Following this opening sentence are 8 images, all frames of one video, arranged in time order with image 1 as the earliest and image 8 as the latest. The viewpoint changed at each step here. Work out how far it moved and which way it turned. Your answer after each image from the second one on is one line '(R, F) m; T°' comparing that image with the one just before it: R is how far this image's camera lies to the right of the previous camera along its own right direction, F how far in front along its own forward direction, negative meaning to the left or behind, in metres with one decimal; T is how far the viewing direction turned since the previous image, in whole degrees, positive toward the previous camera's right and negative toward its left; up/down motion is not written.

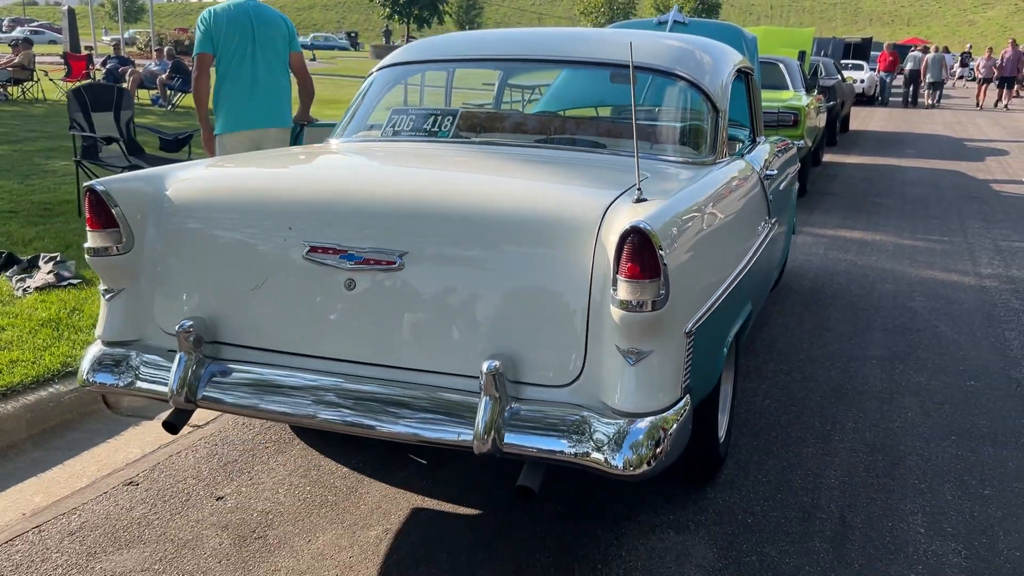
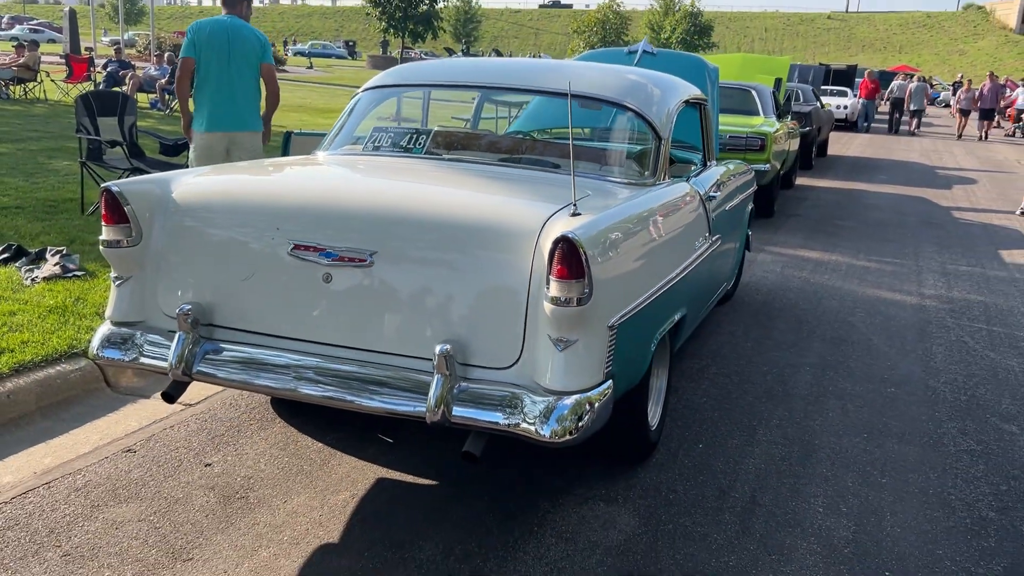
(+0.1, -0.4) m; +1°
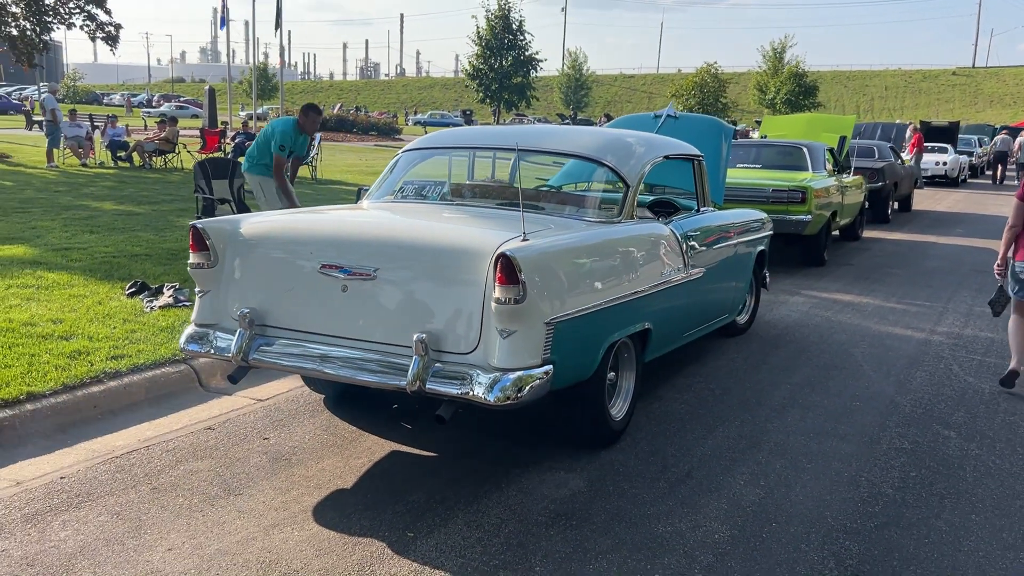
(+0.6, -0.9) m; -7°
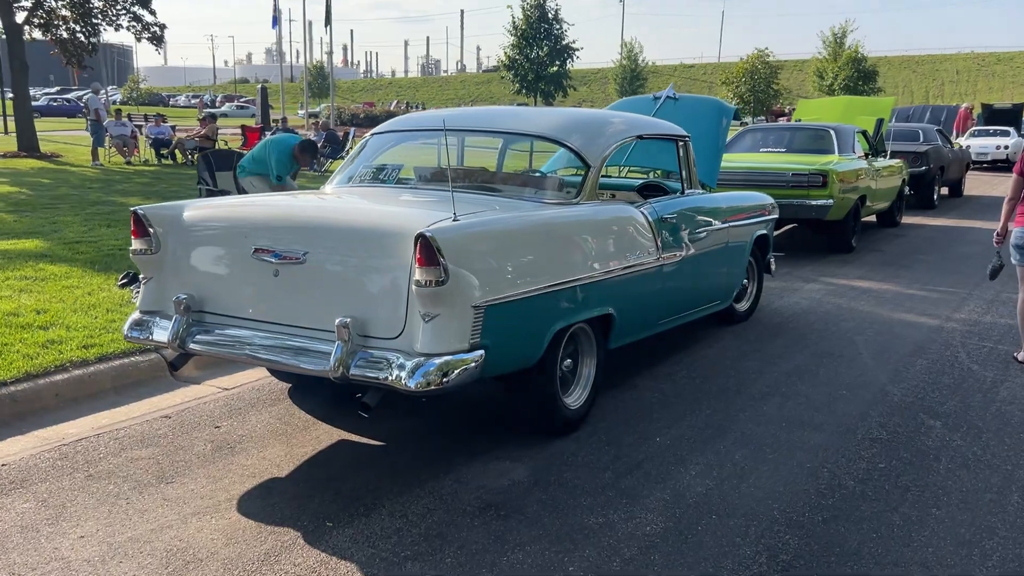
(+0.5, +0.2) m; -4°
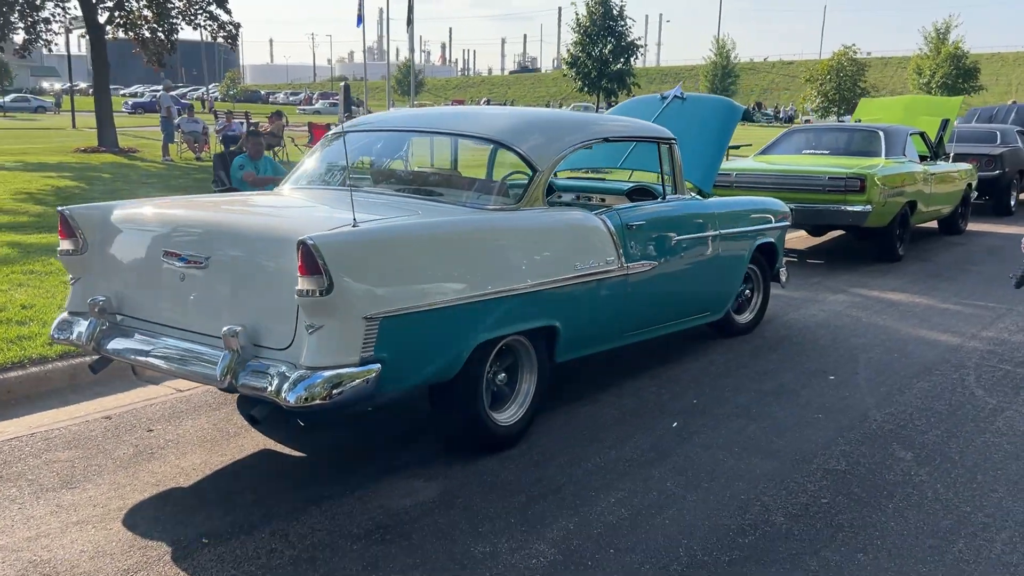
(+0.7, +0.2) m; -6°
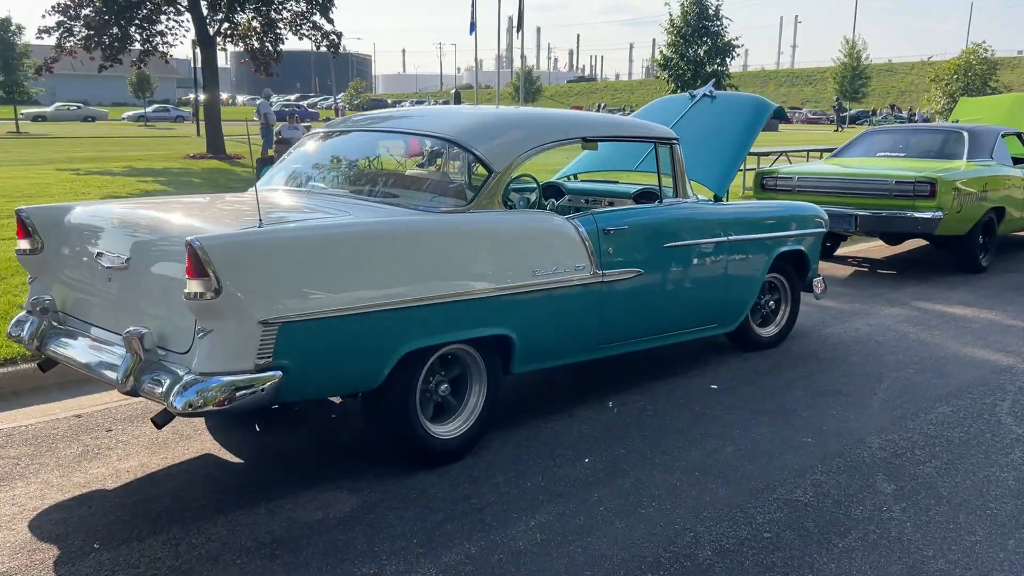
(+0.8, +0.3) m; -8°
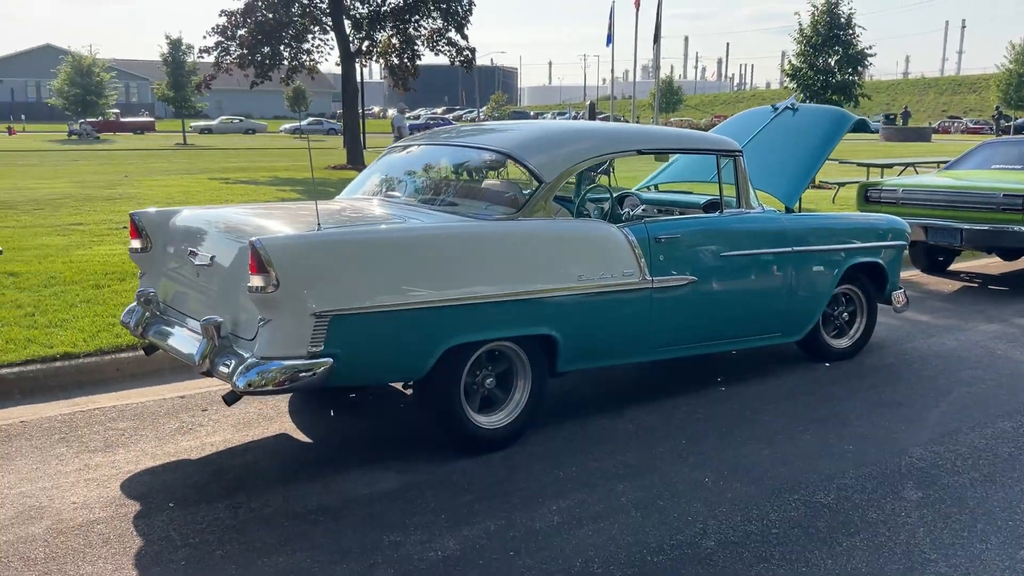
(+0.5, -0.3) m; -9°
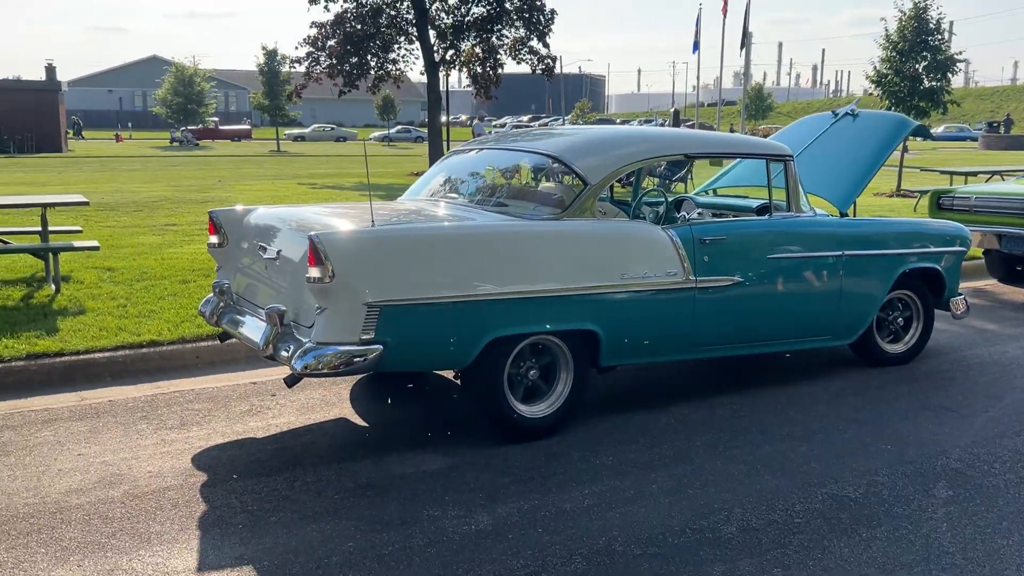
(+0.2, -0.2) m; -5°
